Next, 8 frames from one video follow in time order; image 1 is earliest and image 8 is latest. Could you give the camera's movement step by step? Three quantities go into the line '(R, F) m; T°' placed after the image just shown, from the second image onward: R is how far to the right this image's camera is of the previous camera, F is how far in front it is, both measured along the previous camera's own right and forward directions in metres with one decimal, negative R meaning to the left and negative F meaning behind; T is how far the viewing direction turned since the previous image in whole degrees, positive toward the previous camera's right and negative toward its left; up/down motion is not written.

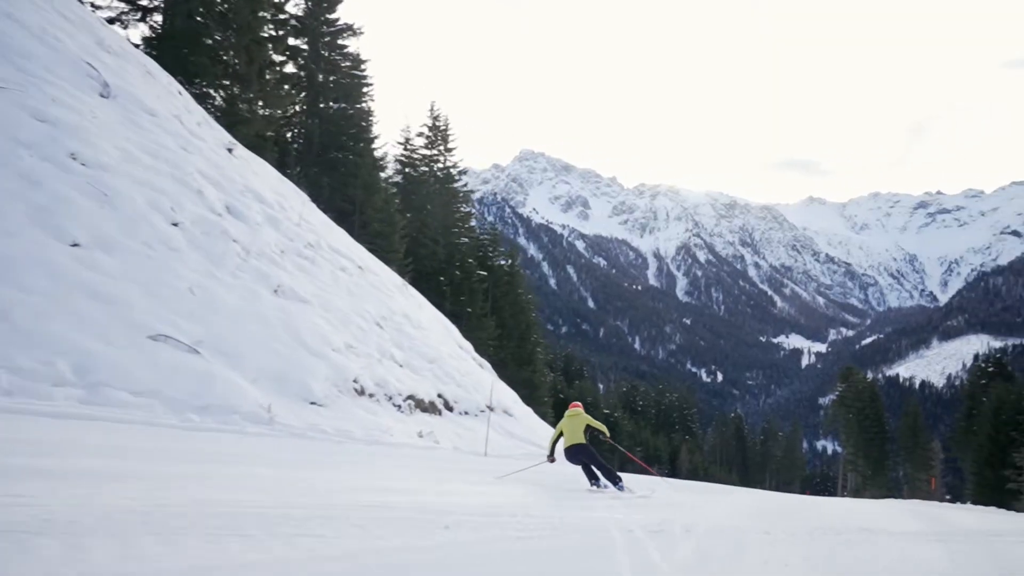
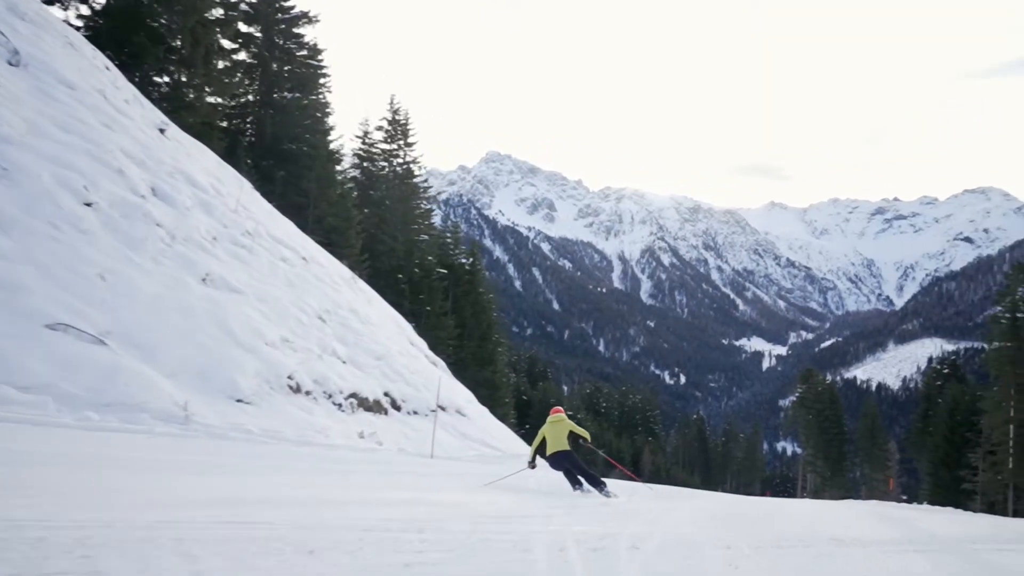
(+0.4, +1.0) m; +3°
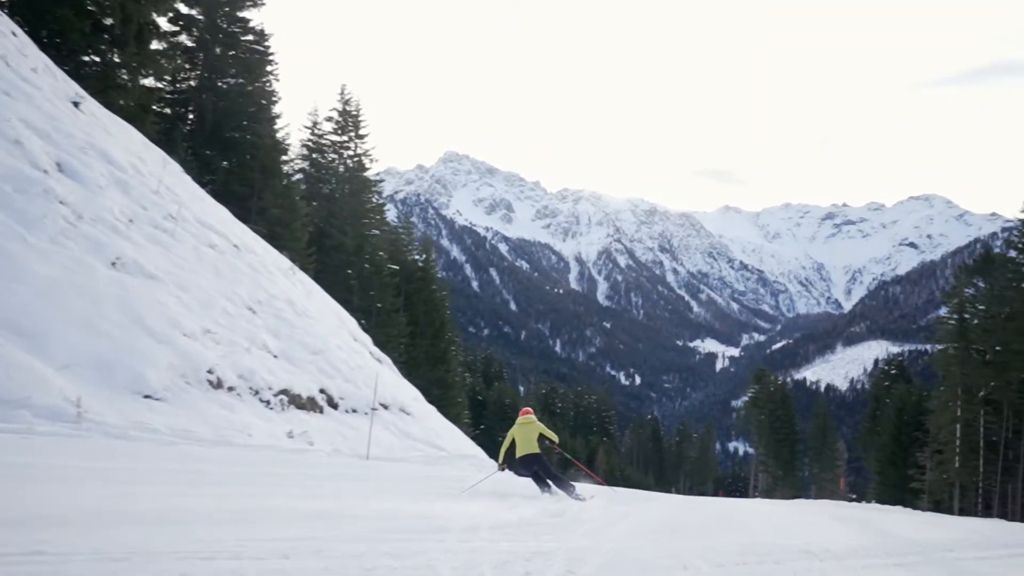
(+0.3, +1.0) m; +3°
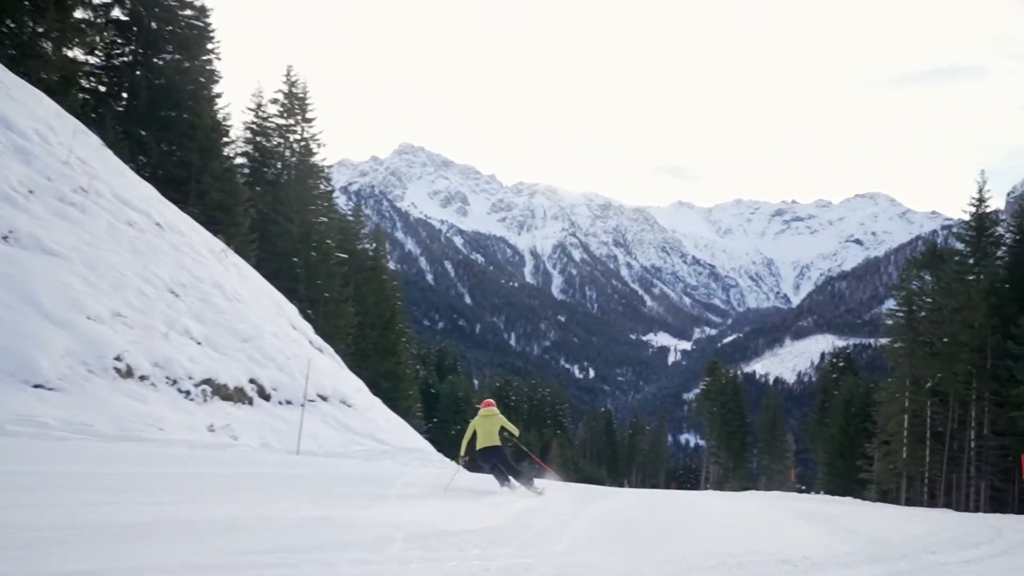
(+0.1, +1.1) m; +4°
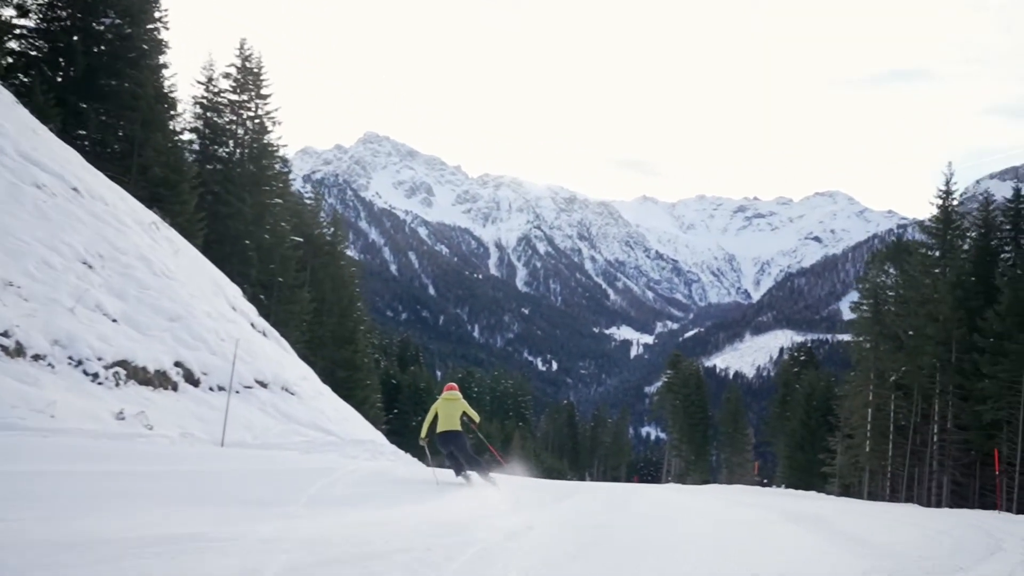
(+0.1, +1.3) m; +3°
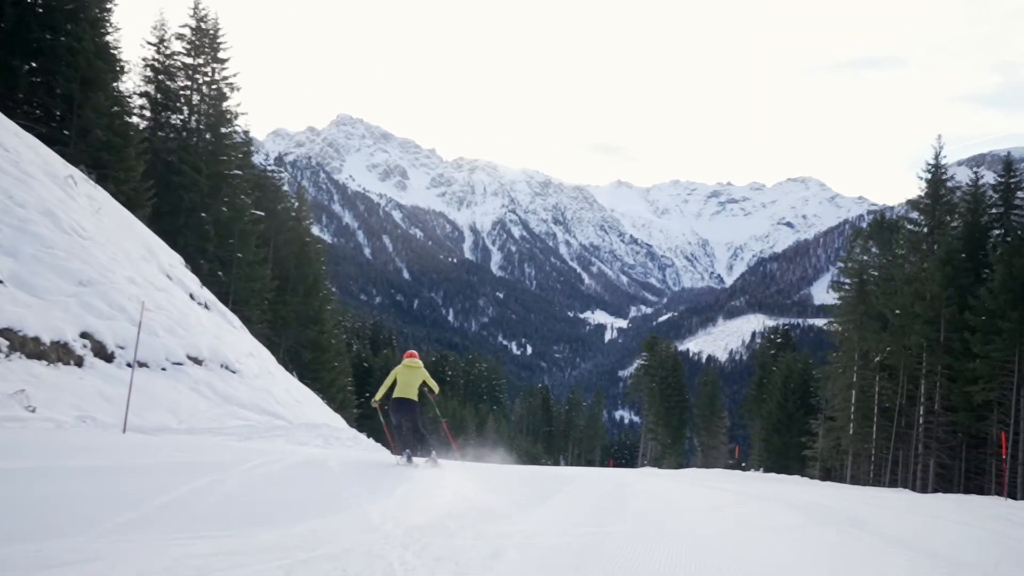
(+0.1, +1.8) m; +2°
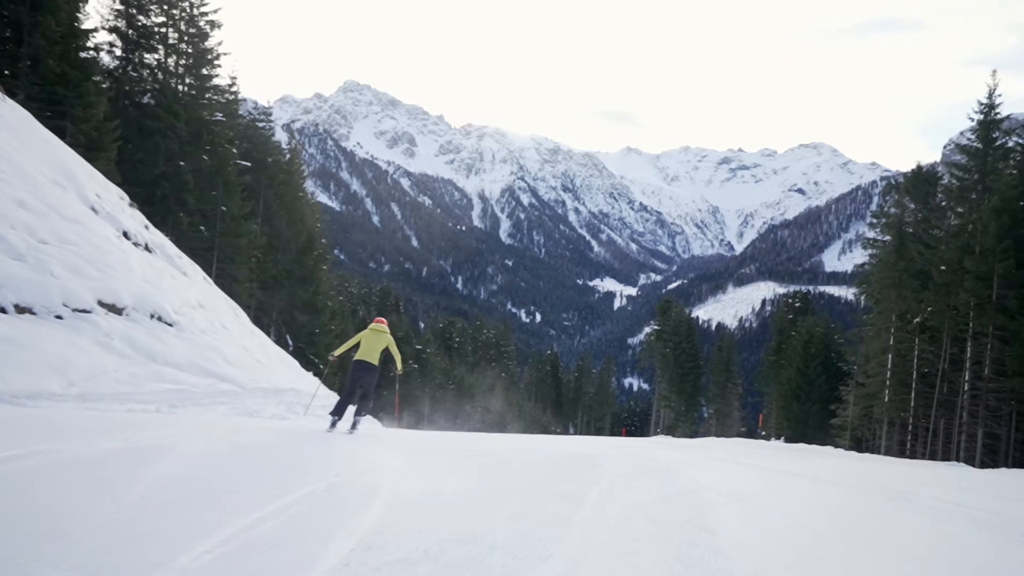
(+0.1, +2.9) m; -1°
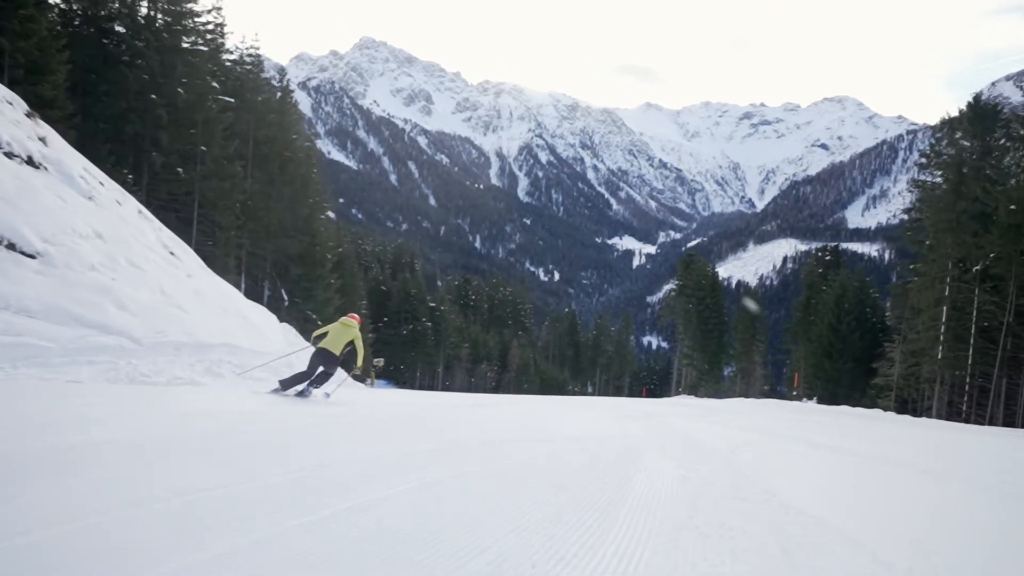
(+0.4, +3.3) m; -2°
